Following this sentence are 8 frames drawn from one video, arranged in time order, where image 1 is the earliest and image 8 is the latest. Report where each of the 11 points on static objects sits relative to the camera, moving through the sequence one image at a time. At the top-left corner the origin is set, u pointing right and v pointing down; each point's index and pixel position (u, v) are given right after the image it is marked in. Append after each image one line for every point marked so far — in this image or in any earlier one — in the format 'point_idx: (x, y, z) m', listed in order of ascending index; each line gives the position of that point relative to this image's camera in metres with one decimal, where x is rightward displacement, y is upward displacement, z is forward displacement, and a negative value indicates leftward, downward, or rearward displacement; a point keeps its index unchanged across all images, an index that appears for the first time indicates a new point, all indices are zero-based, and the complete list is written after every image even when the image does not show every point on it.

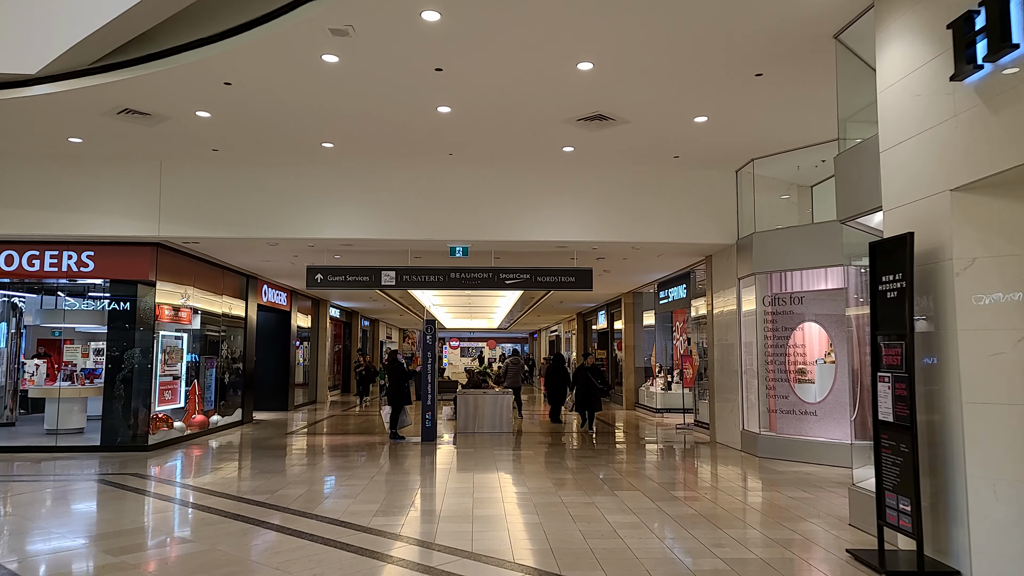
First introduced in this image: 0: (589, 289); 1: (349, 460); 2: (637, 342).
0: (+1.1, 0.0, +9.9) m
1: (-2.3, -2.3, +9.6) m
2: (+3.1, -1.3, +16.7) m
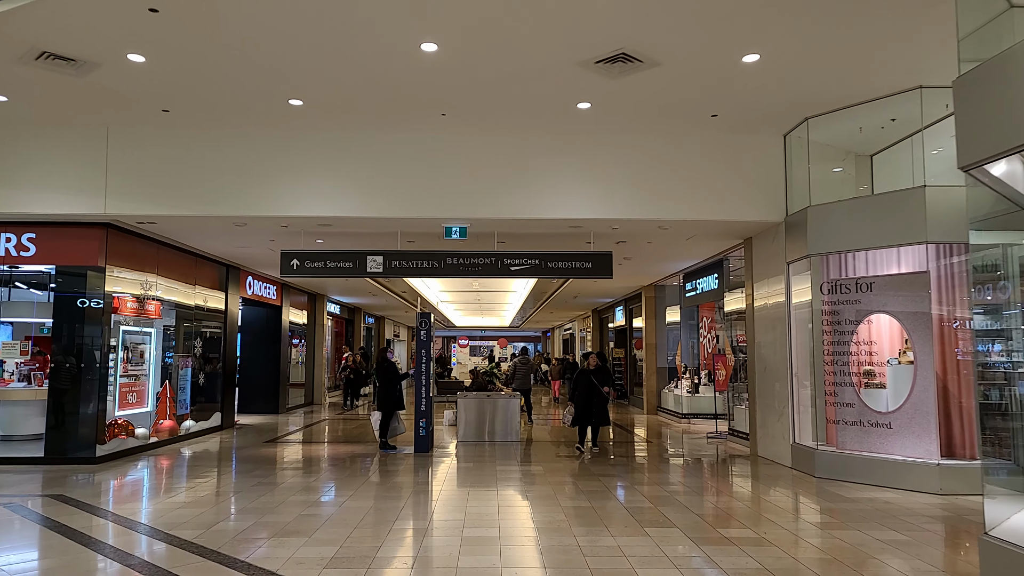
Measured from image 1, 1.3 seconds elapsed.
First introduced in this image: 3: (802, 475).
0: (+1.2, +0.1, +8.4) m
1: (-2.2, -2.2, +8.3) m
2: (+3.3, -1.2, +15.2) m
3: (+3.1, -2.0, +7.4) m
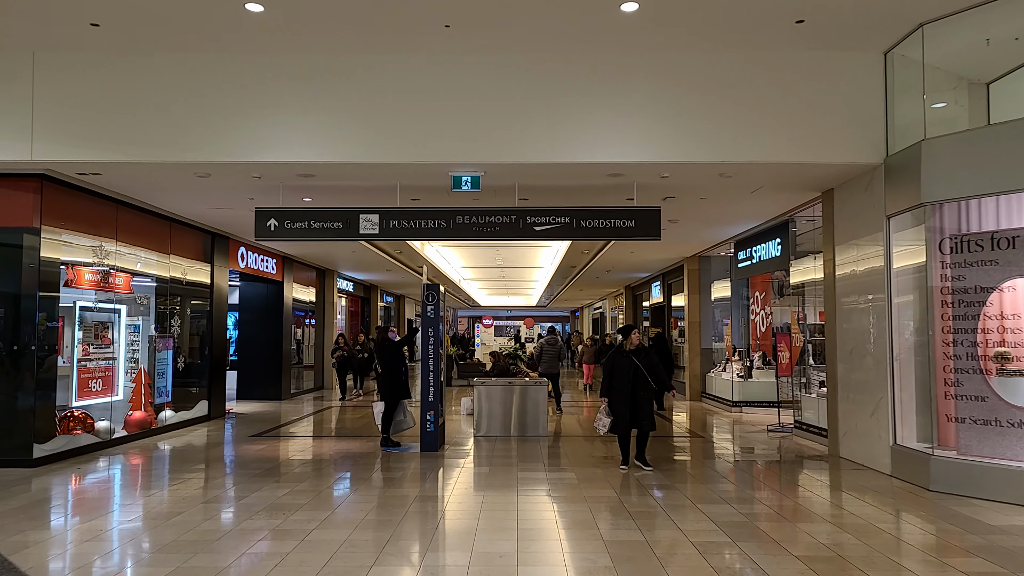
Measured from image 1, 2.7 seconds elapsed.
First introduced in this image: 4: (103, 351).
0: (+1.4, +0.5, +6.8) m
1: (-1.9, -1.8, +6.9) m
2: (+3.8, -0.6, +13.6) m
3: (+3.3, -1.7, +5.8) m
4: (-4.8, -0.7, +8.1) m
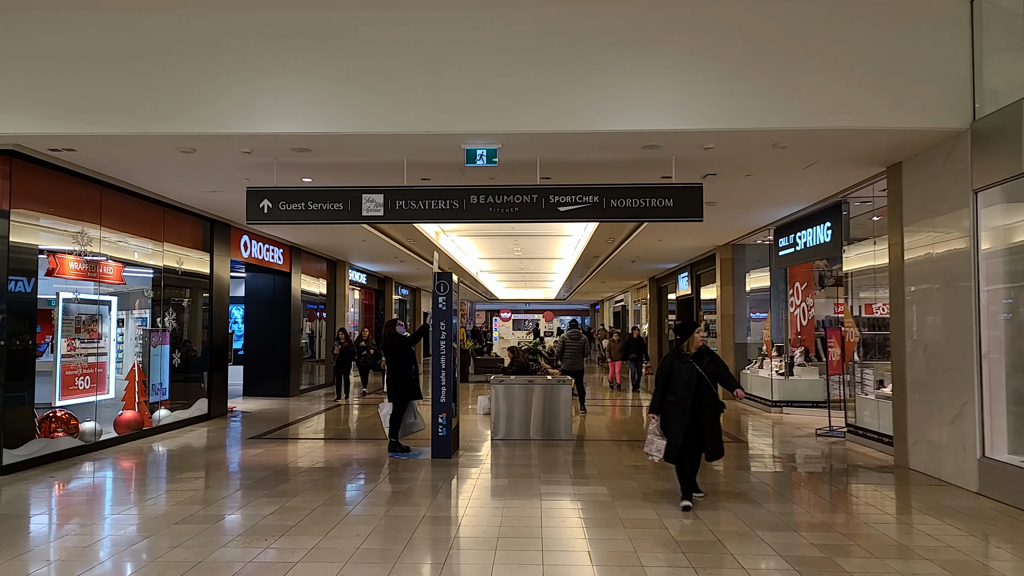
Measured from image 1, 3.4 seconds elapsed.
0: (+1.6, +0.6, +6.0) m
1: (-1.7, -1.7, +6.2) m
2: (+4.2, -0.4, +12.7) m
3: (+3.5, -1.6, +4.9) m
4: (-4.6, -0.6, +7.4) m
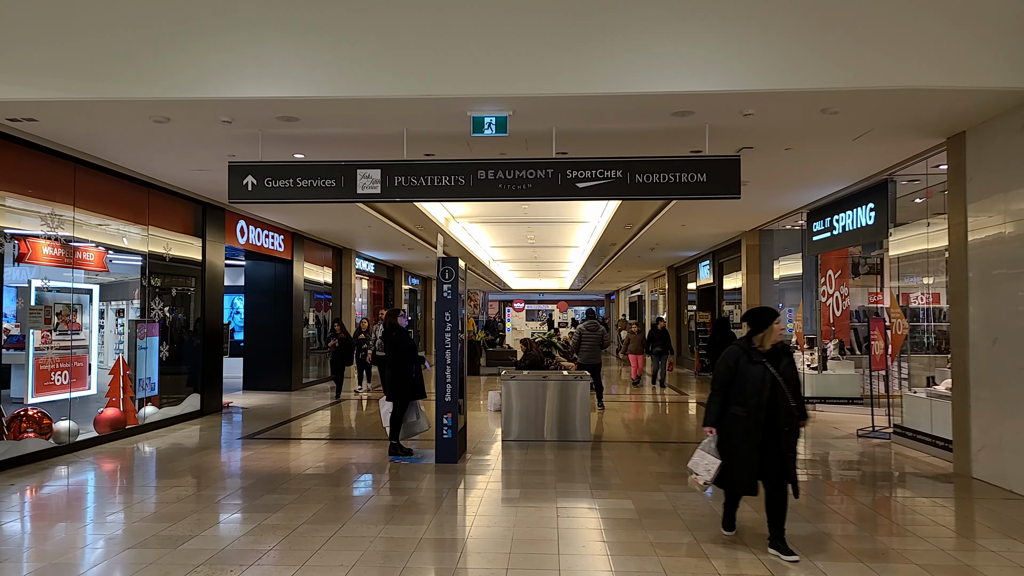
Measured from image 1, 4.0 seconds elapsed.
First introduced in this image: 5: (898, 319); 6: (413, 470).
0: (+1.7, +0.7, +5.3) m
1: (-1.6, -1.6, +5.6) m
2: (+4.4, -0.2, +12.0) m
3: (+3.6, -1.5, +4.2) m
4: (-4.4, -0.5, +6.9) m
5: (+4.3, -0.3, +7.6) m
6: (-0.9, -1.6, +6.0) m
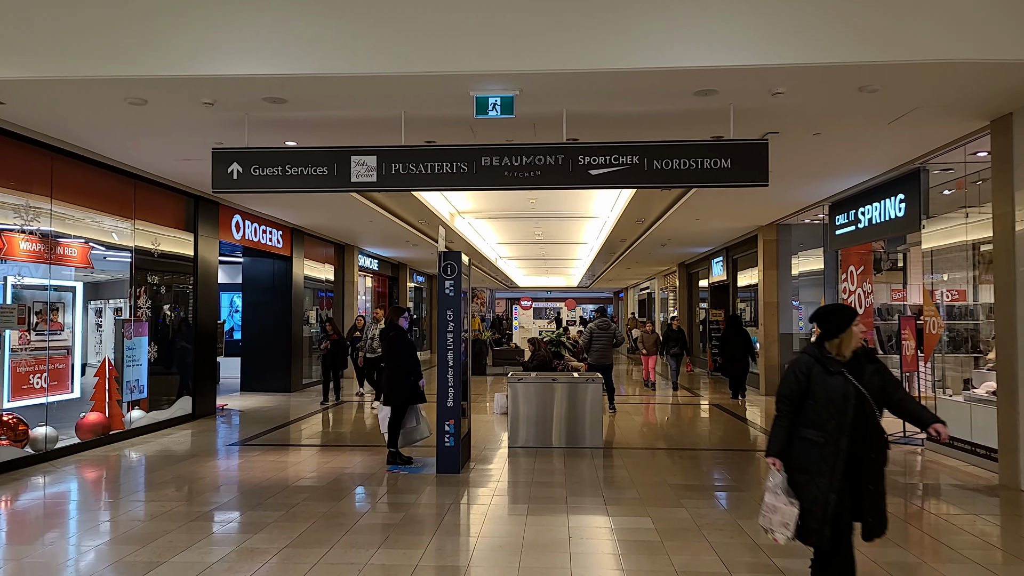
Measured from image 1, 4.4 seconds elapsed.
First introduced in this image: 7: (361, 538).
0: (+1.8, +0.7, +4.9) m
1: (-1.6, -1.6, +5.2) m
2: (+4.5, -0.2, +11.5) m
3: (+3.6, -1.5, +3.7) m
4: (-4.4, -0.5, +6.5) m
5: (+4.3, -0.3, +7.1) m
6: (-0.8, -1.6, +5.5) m
7: (-0.9, -1.6, +4.2) m
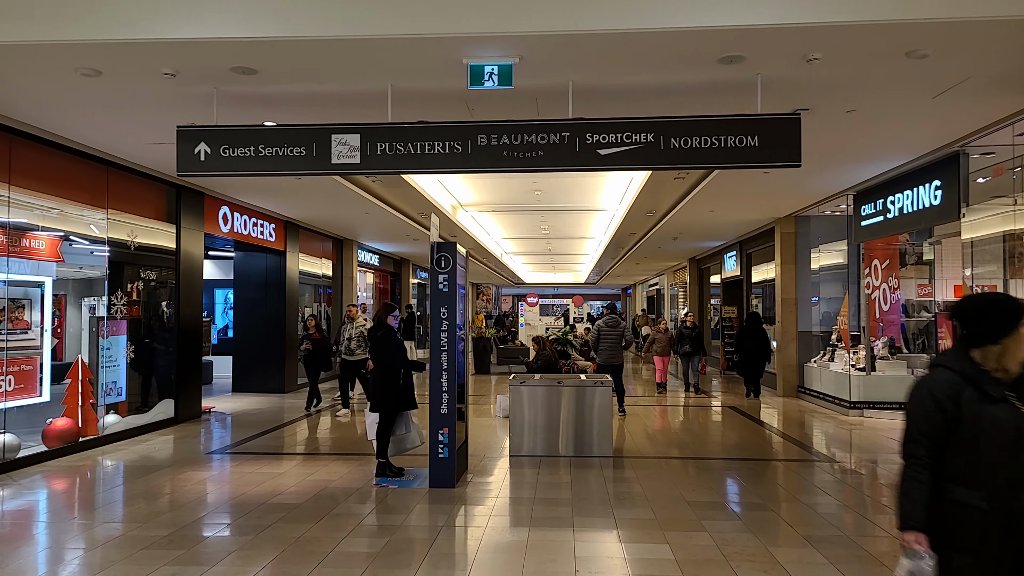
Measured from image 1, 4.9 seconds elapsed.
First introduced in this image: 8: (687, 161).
0: (+1.8, +0.8, +4.3) m
1: (-1.6, -1.6, +4.7) m
2: (+4.6, -0.1, +10.9) m
3: (+3.6, -1.4, +3.2) m
4: (-4.4, -0.4, +6.0) m
5: (+4.3, -0.3, +6.5) m
6: (-0.8, -1.5, +5.0) m
7: (-1.0, -1.5, +3.7) m
8: (+1.1, +0.8, +4.4) m
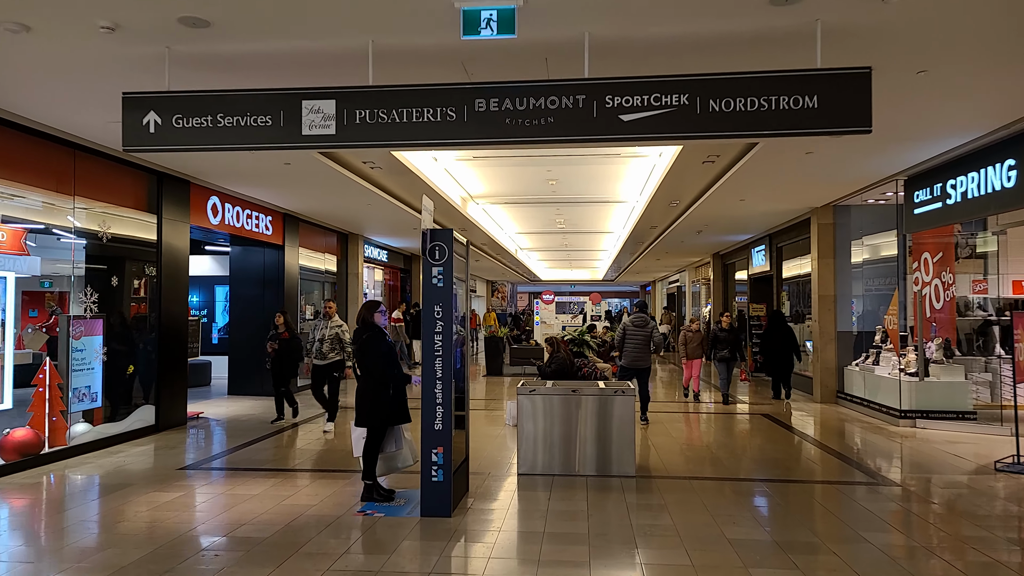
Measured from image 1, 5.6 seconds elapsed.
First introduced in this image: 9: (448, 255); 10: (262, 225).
0: (+1.8, +0.8, +3.5) m
1: (-1.5, -1.5, +4.0) m
2: (+4.8, 0.0, +10.0) m
3: (+3.6, -1.4, +2.3) m
4: (-4.3, -0.4, +5.3) m
5: (+4.4, -0.2, +5.7) m
6: (-0.8, -1.5, +4.3) m
7: (-0.9, -1.5, +3.0) m
8: (+1.1, +0.8, +3.6) m
9: (-0.4, +0.2, +4.5) m
10: (-3.6, +0.9, +10.0) m
